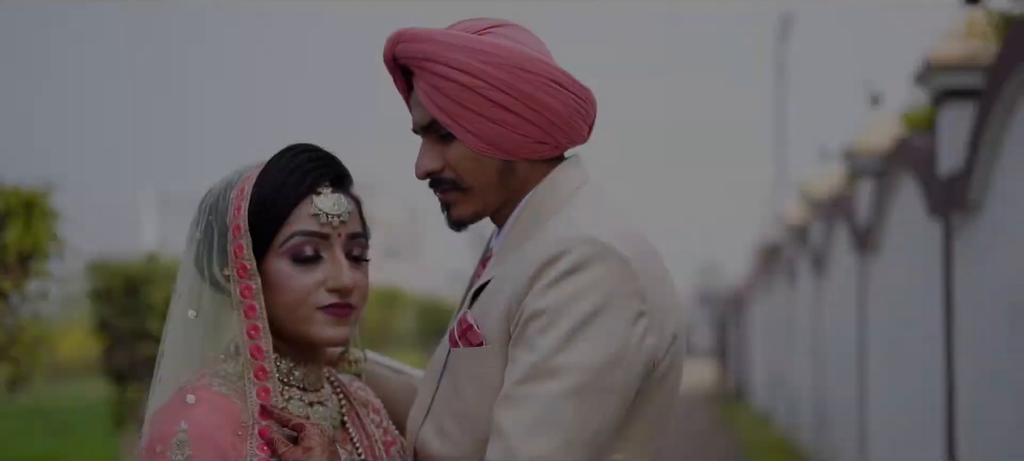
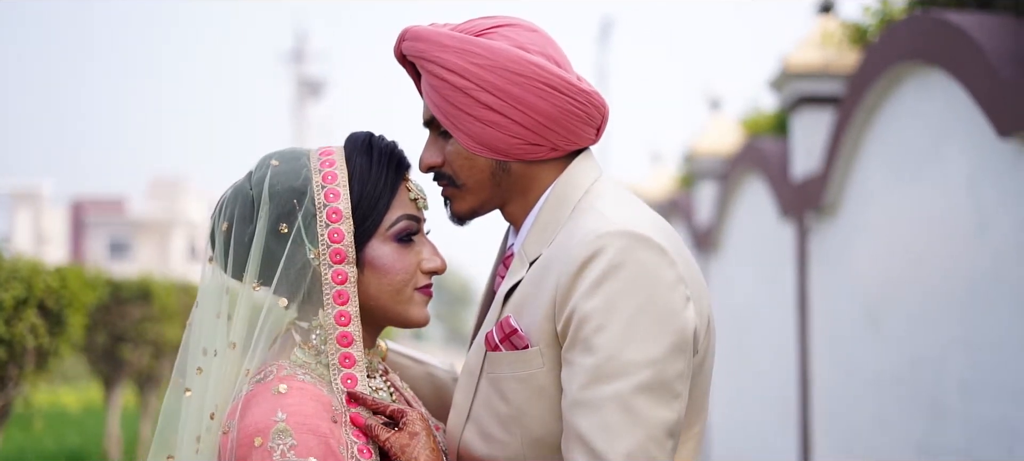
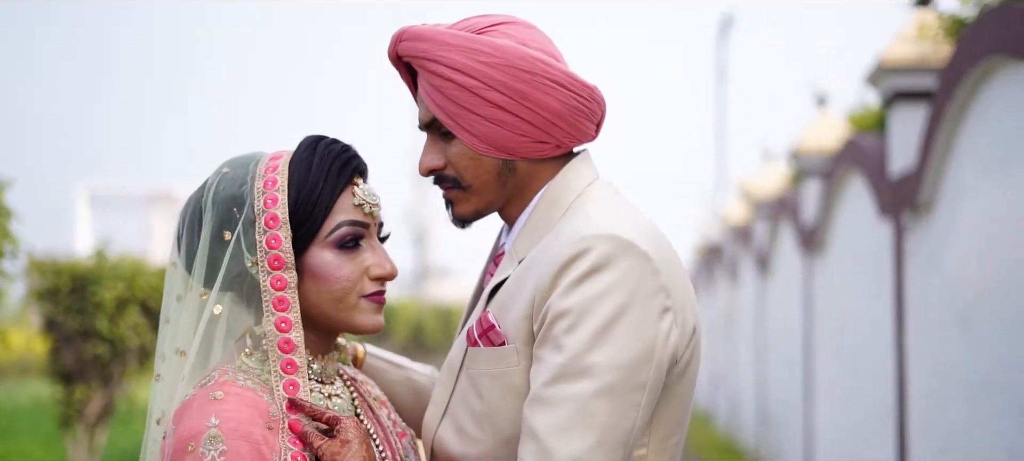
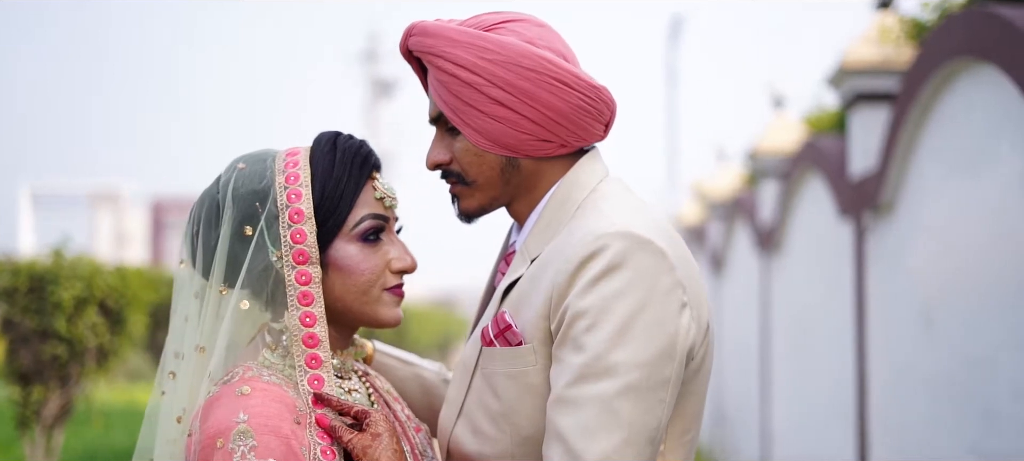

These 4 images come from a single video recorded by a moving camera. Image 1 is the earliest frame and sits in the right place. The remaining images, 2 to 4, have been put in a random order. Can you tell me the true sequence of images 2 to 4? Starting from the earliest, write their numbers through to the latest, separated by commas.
3, 4, 2
